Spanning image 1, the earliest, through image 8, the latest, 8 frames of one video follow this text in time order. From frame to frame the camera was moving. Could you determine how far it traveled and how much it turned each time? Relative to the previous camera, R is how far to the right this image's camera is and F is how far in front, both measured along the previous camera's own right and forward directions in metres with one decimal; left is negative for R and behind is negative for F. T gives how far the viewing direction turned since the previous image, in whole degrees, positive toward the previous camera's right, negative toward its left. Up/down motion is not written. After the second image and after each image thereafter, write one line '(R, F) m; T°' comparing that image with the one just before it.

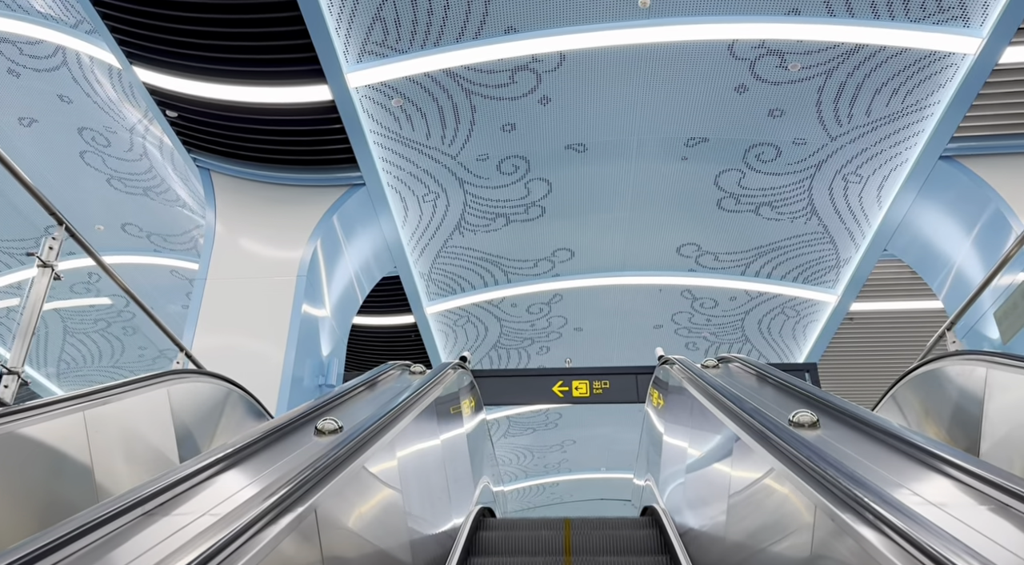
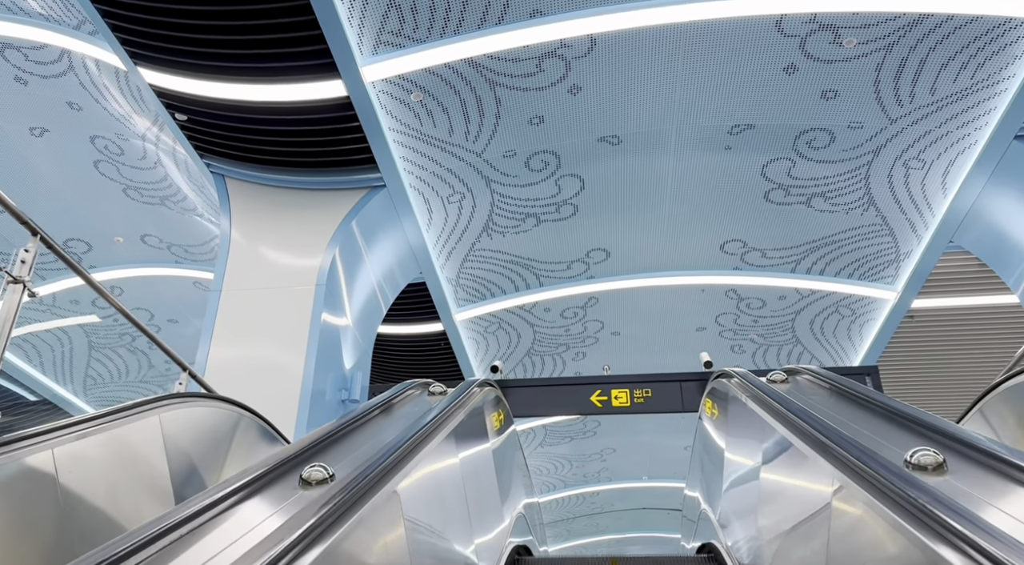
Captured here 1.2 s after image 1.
(0.0, +0.4) m; -3°
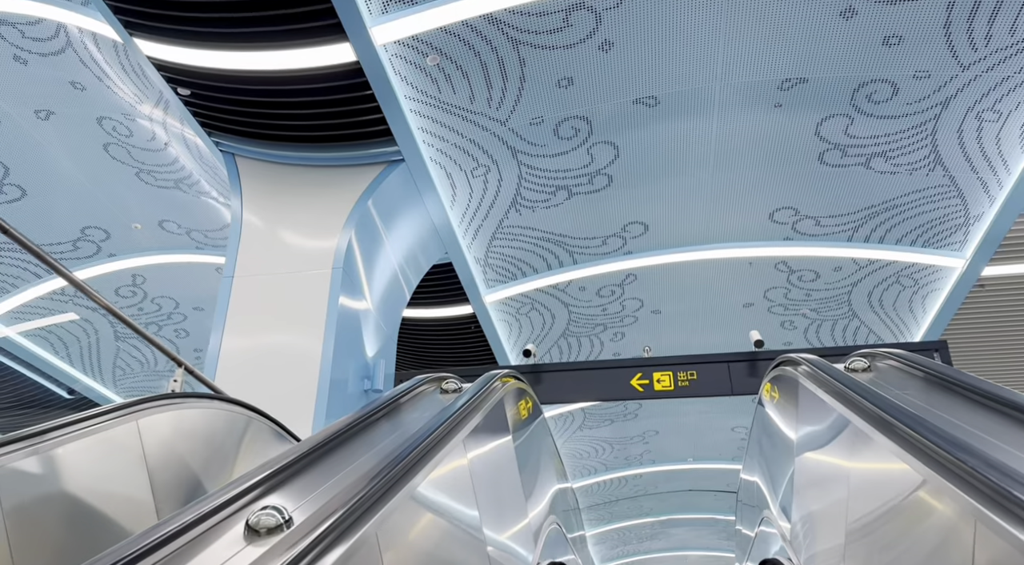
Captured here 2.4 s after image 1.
(0.0, +0.4) m; -3°
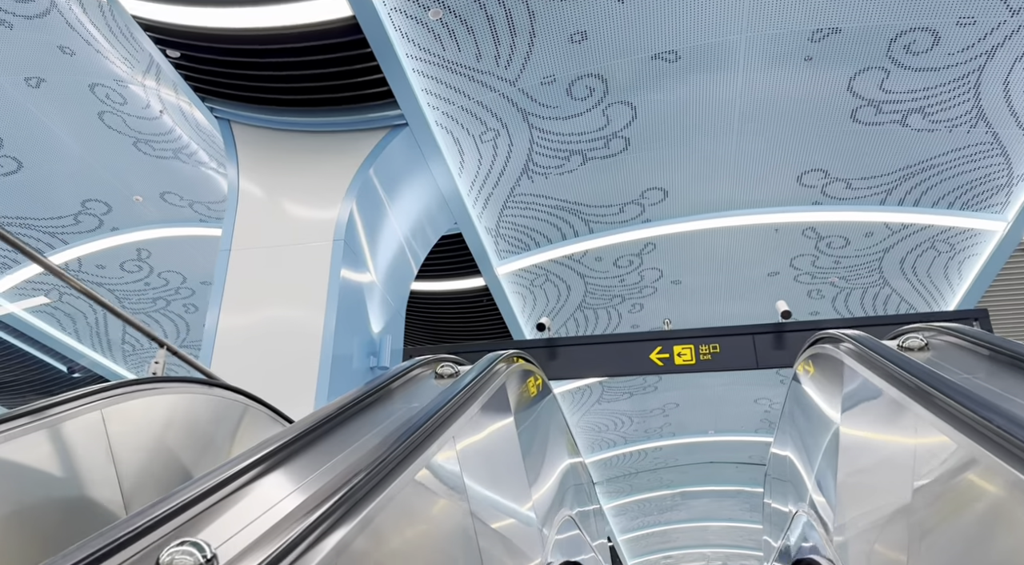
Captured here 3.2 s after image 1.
(0.0, +0.3) m; -2°
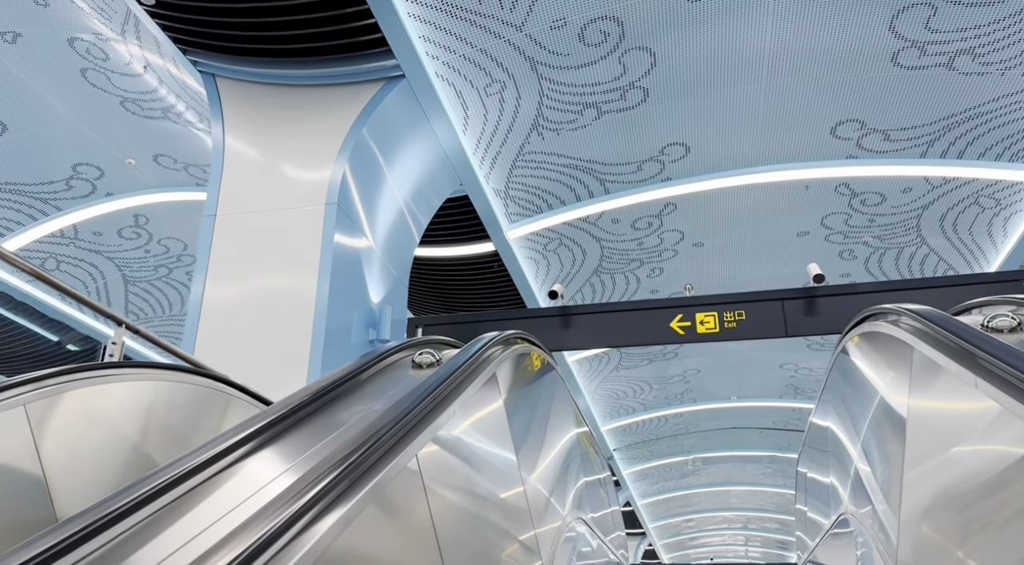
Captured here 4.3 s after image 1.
(+0.1, +0.4) m; -2°
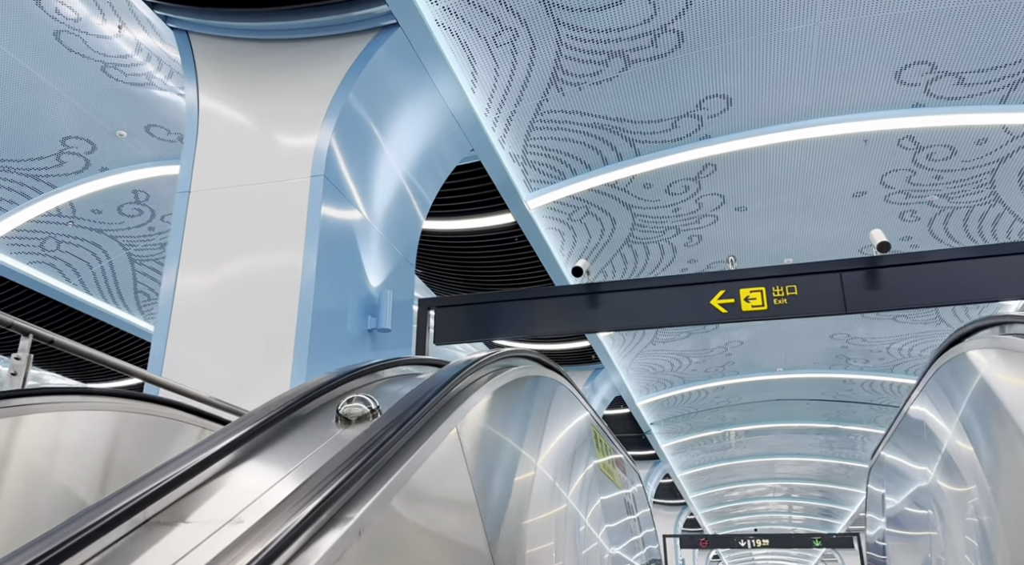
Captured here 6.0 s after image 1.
(+0.1, +0.5) m; -3°
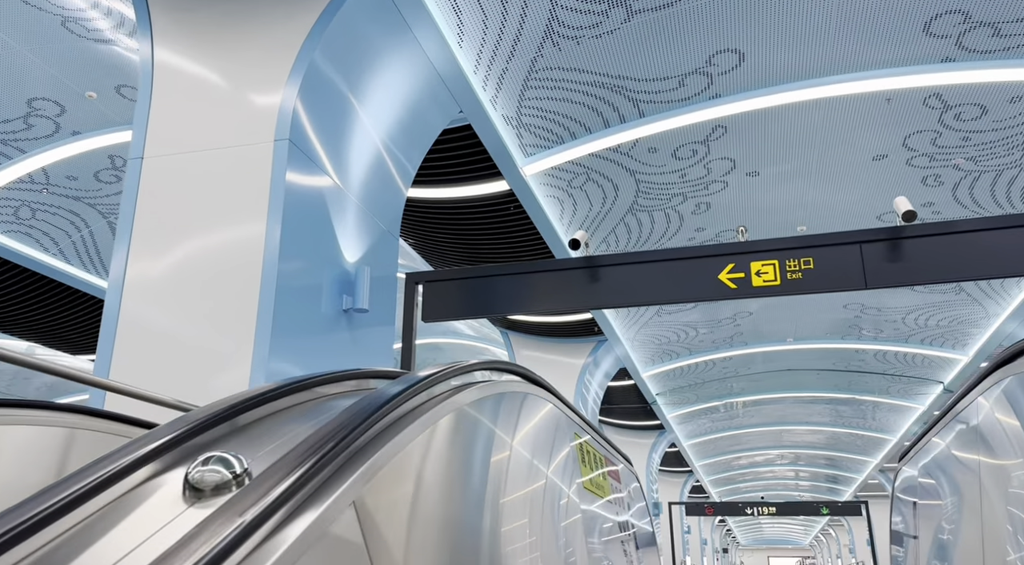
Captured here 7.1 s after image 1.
(+0.1, +0.3) m; -1°
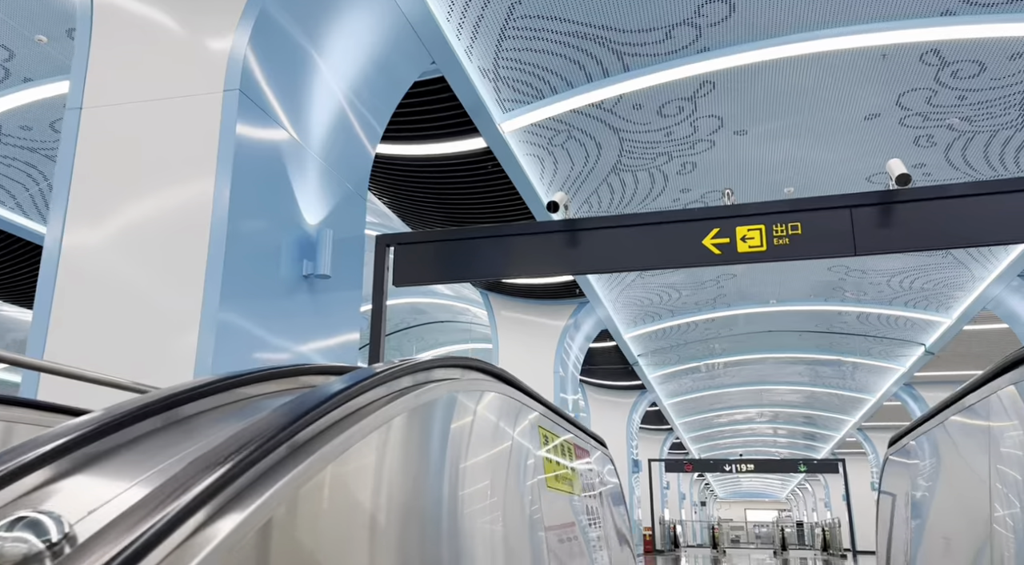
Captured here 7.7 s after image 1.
(+0.1, +0.2) m; +1°
